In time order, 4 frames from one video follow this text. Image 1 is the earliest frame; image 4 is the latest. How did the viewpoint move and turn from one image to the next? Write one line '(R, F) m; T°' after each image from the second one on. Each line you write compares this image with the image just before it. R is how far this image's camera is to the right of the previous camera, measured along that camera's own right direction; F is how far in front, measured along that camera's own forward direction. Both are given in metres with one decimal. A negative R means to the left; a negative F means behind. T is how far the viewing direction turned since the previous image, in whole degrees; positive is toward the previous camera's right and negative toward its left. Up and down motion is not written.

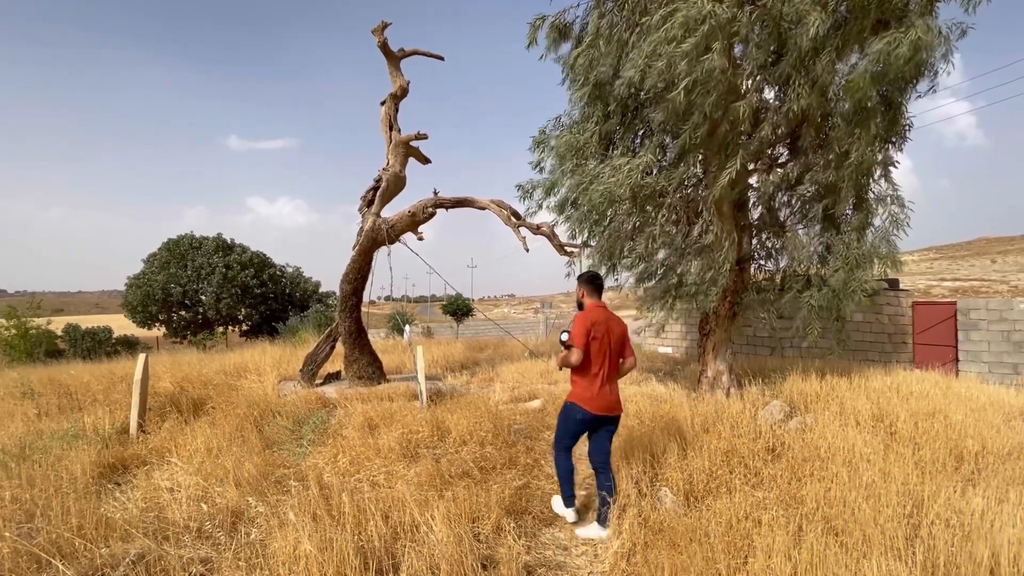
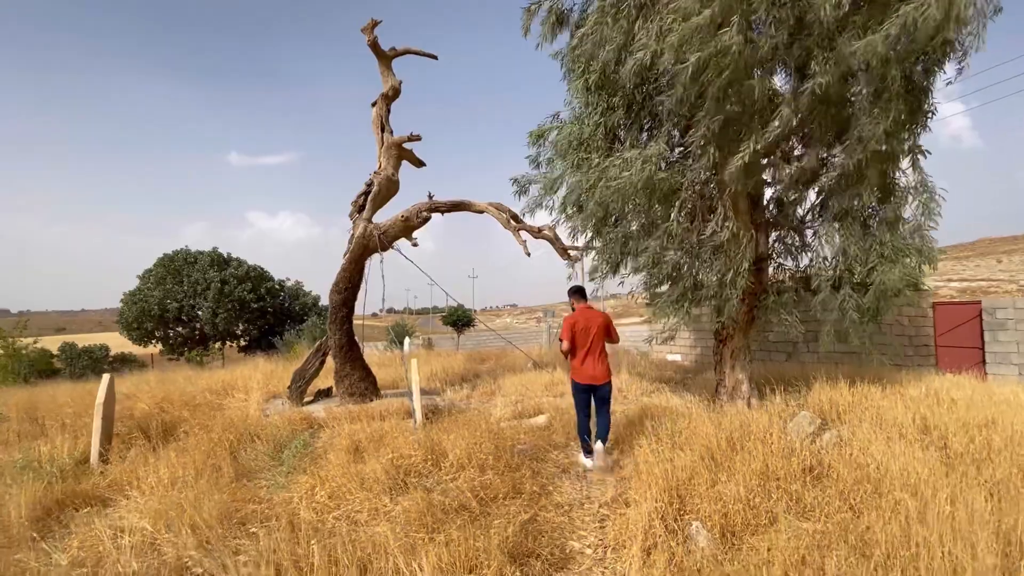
(0.0, +0.5) m; 0°
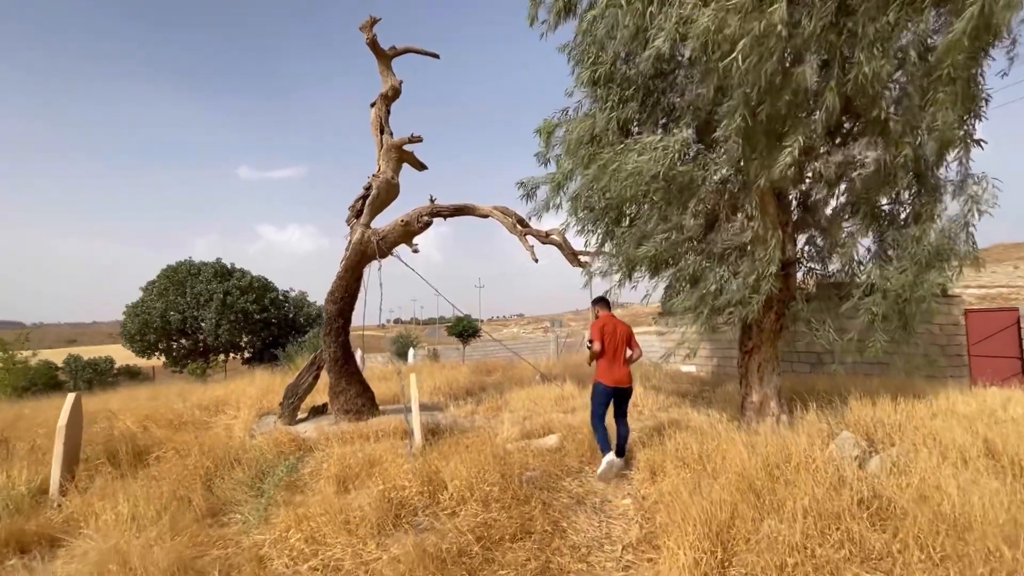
(0.0, +0.5) m; -1°
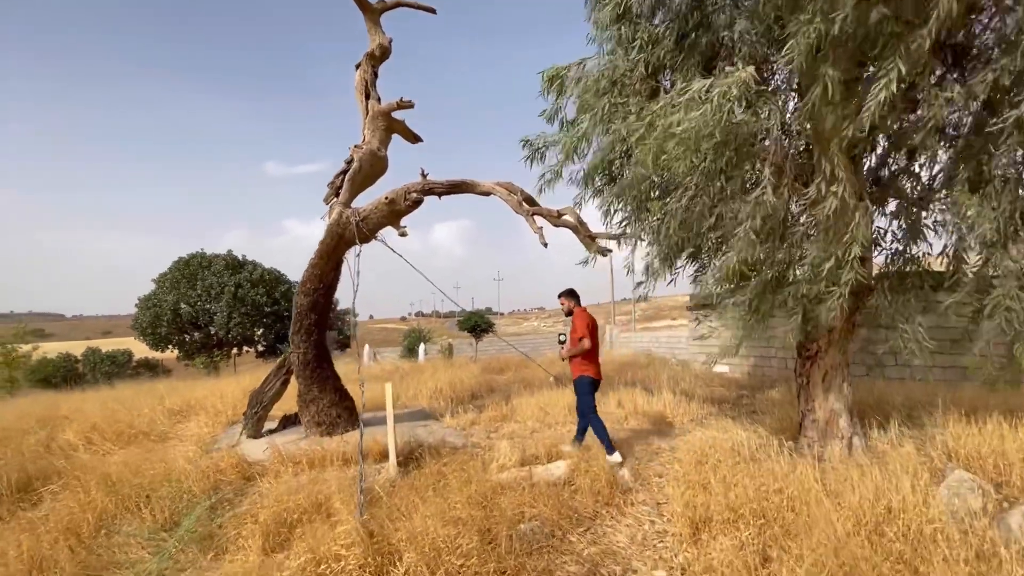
(+0.2, +1.3) m; -2°
